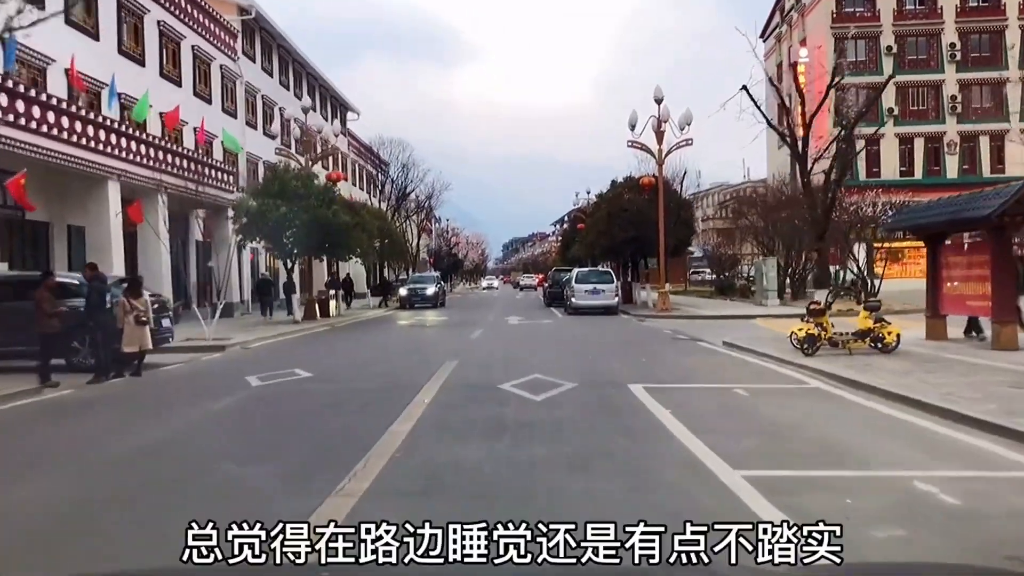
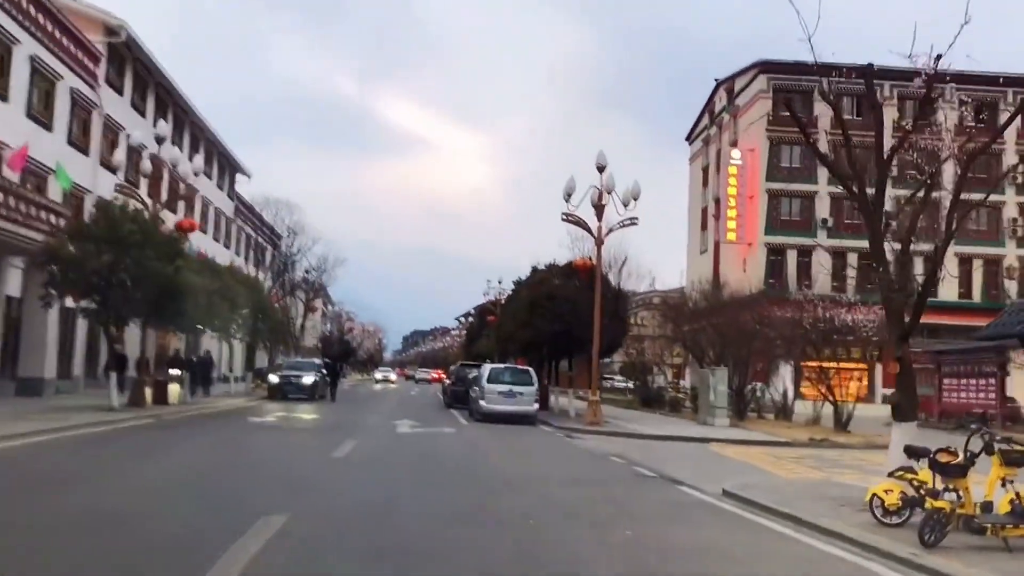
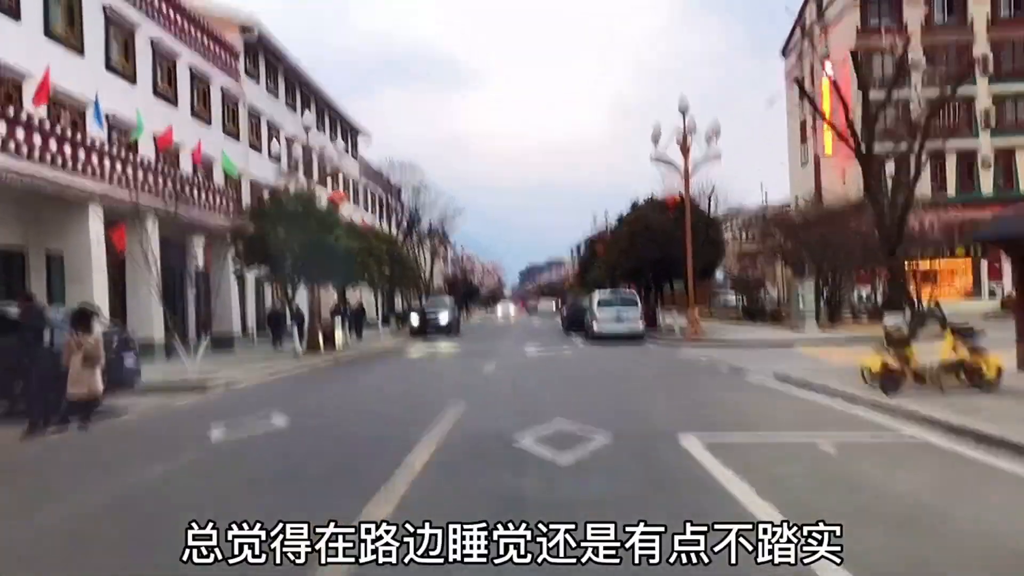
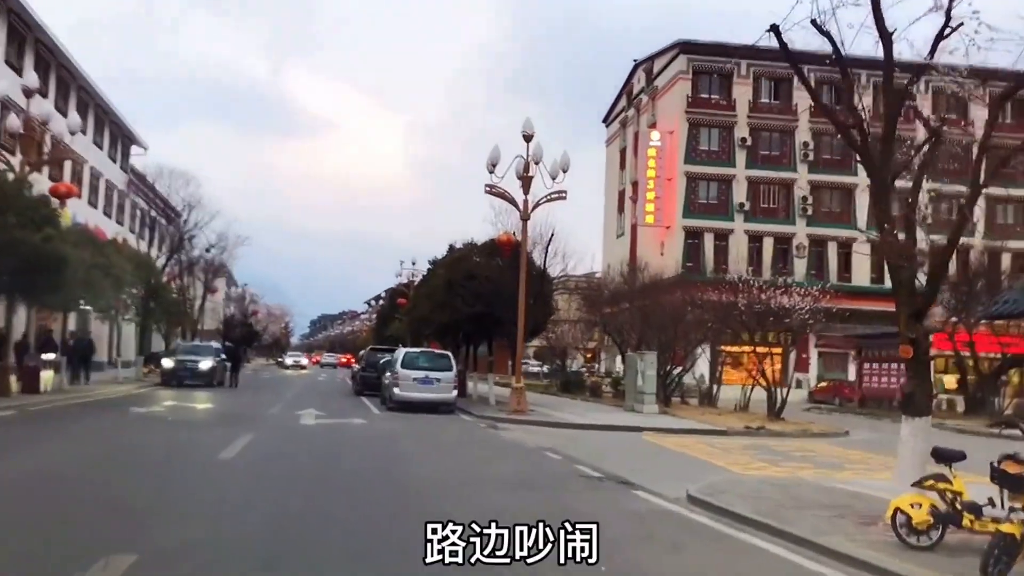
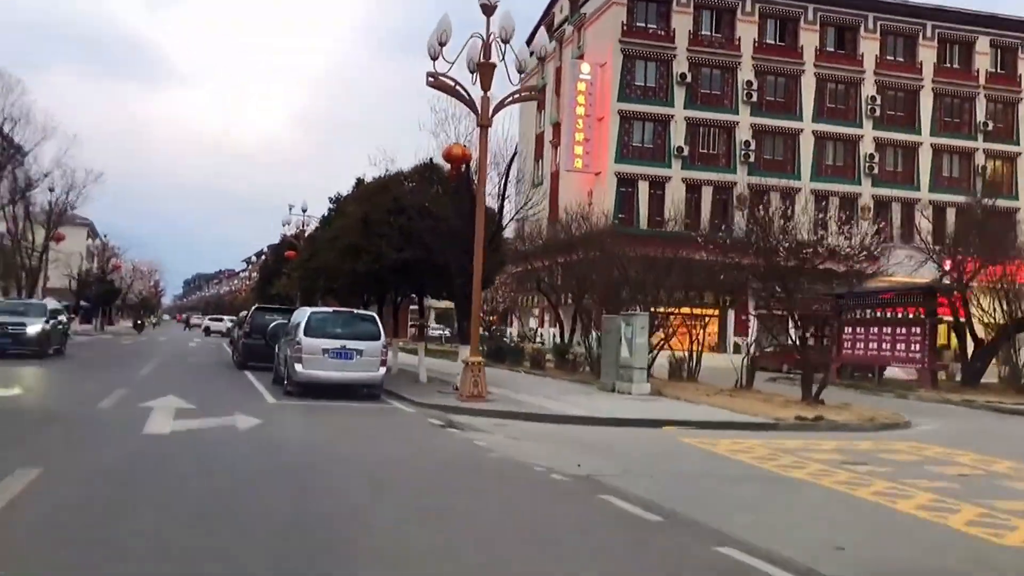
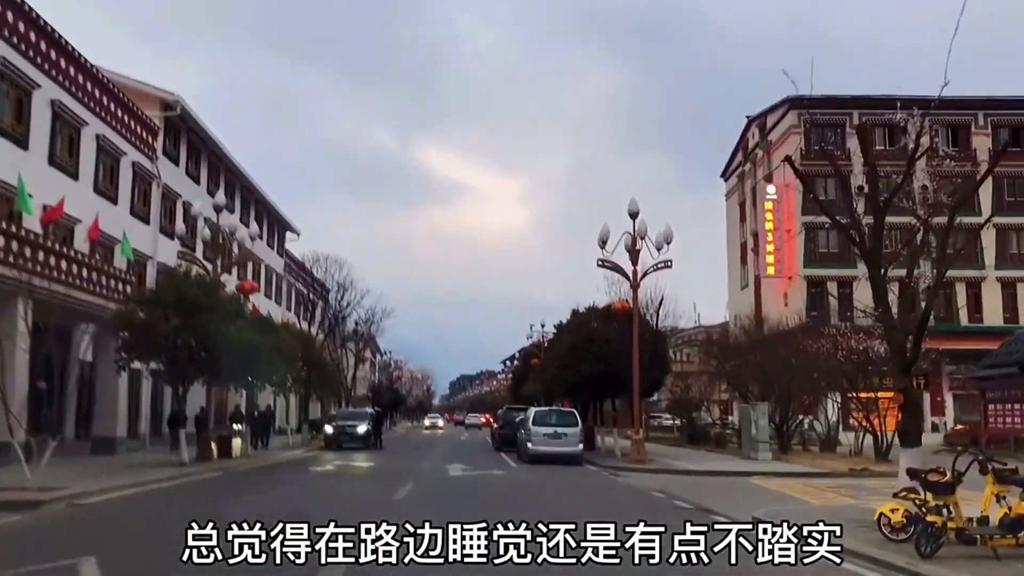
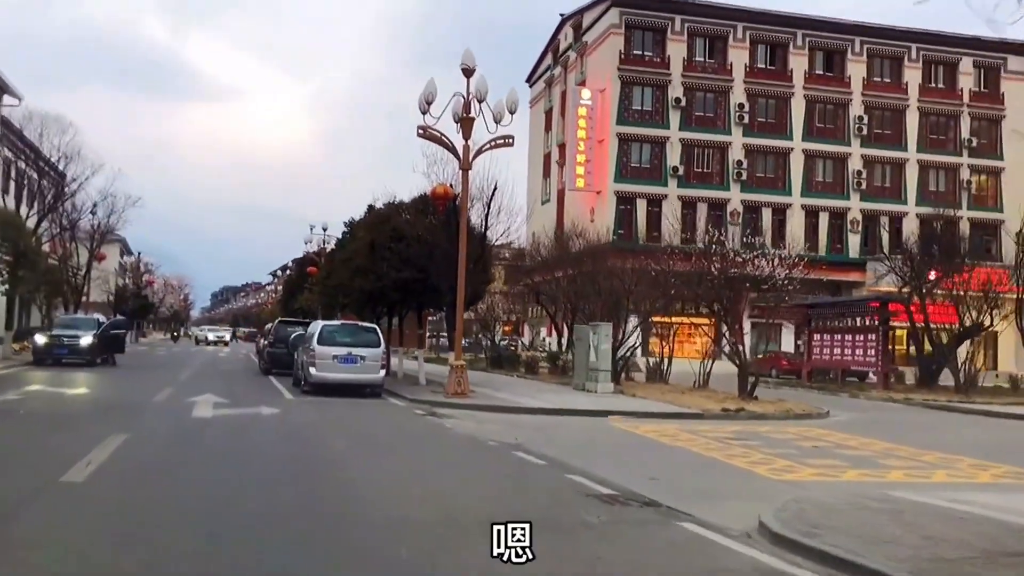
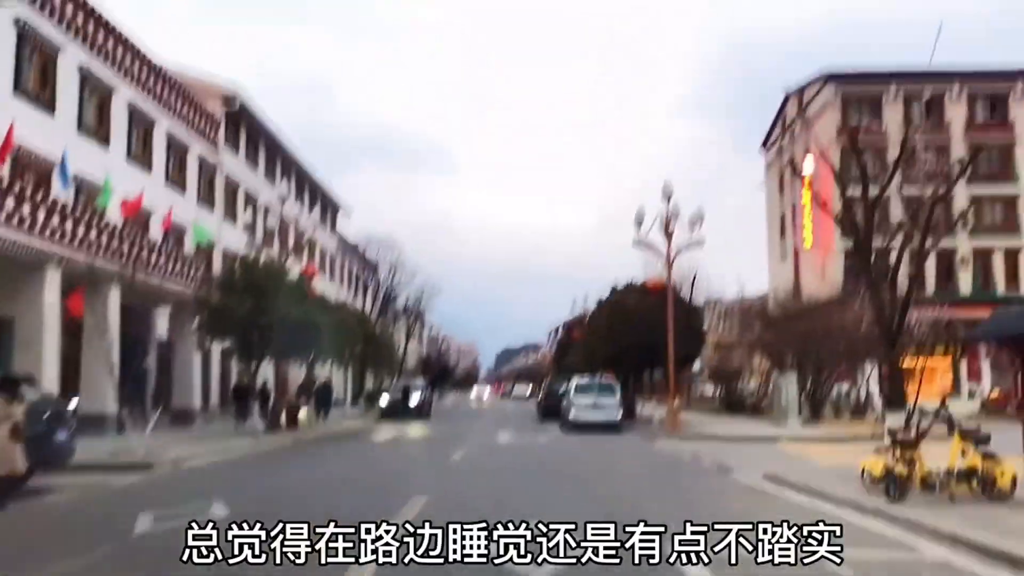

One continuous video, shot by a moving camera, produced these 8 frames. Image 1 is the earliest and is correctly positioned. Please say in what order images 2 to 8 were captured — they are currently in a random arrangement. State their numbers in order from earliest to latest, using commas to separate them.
3, 8, 6, 2, 4, 7, 5
